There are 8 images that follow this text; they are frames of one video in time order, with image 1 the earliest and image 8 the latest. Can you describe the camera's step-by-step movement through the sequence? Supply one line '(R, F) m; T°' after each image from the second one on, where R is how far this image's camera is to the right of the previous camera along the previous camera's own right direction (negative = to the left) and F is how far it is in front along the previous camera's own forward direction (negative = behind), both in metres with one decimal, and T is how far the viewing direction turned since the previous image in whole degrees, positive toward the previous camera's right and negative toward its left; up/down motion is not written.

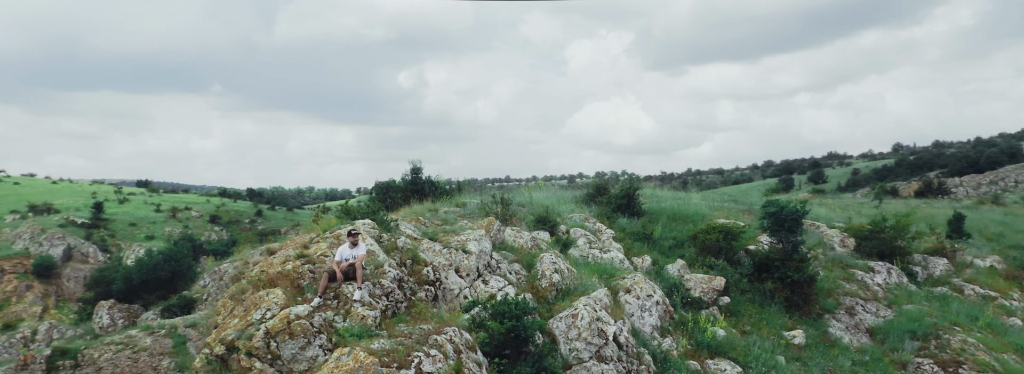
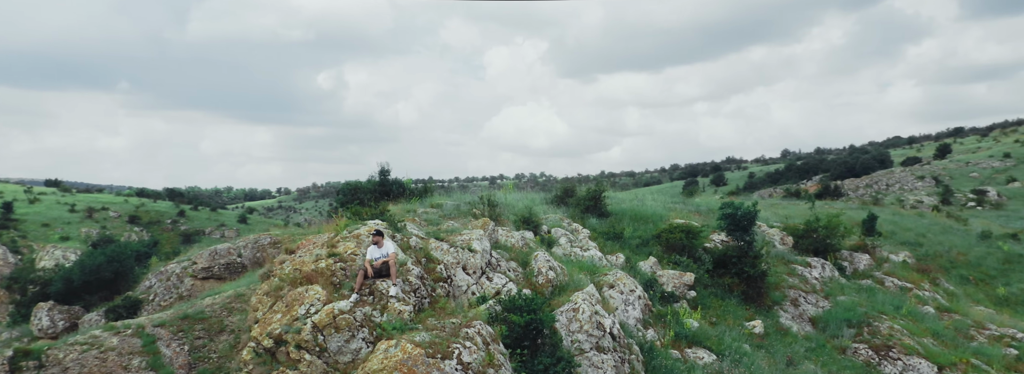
(-1.2, -0.4) m; +7°
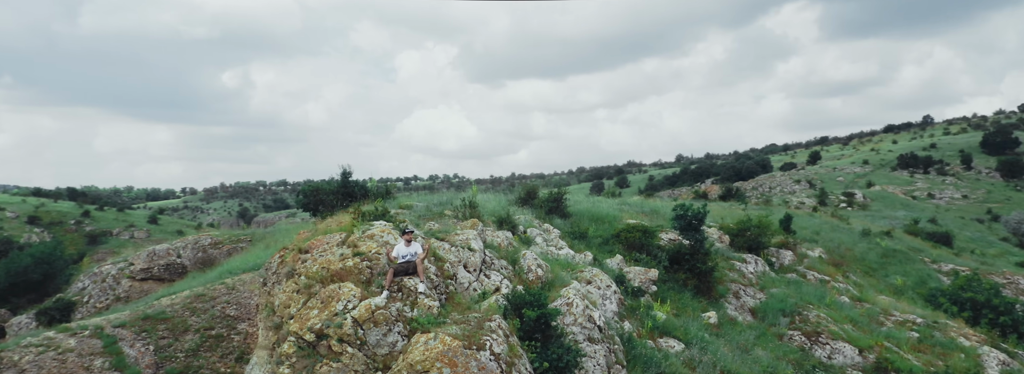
(-1.3, -0.4) m; +7°
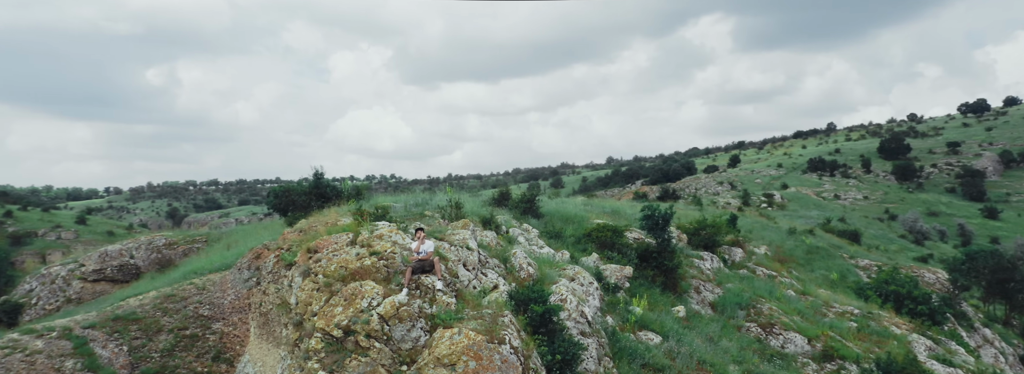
(-1.0, -0.3) m; +5°
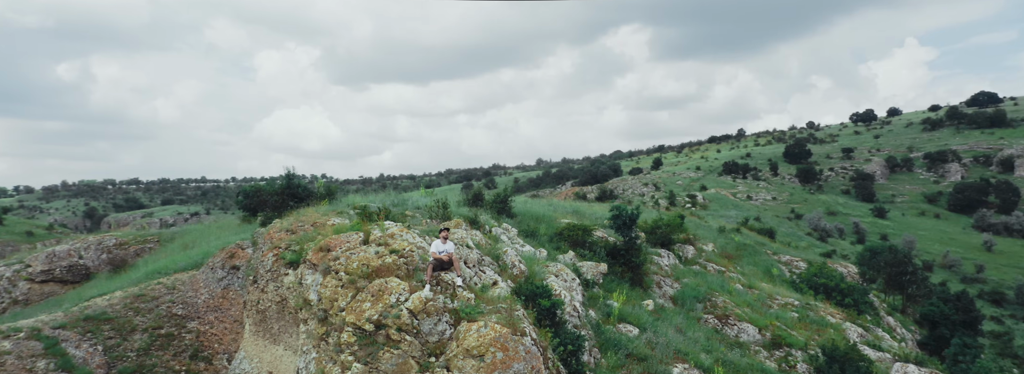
(-1.1, -0.4) m; +6°
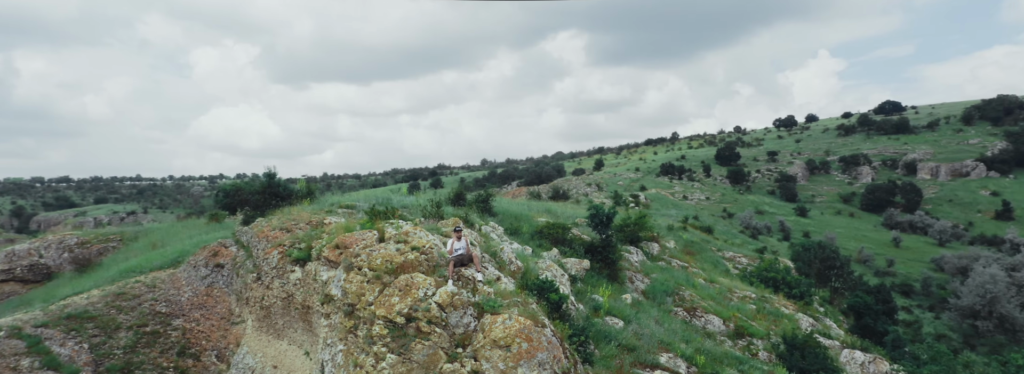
(-1.0, -0.4) m; +5°
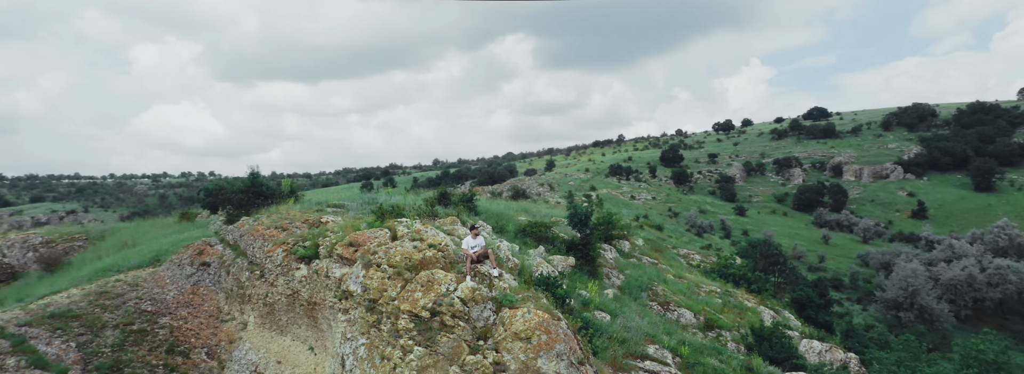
(-0.9, -0.4) m; +4°
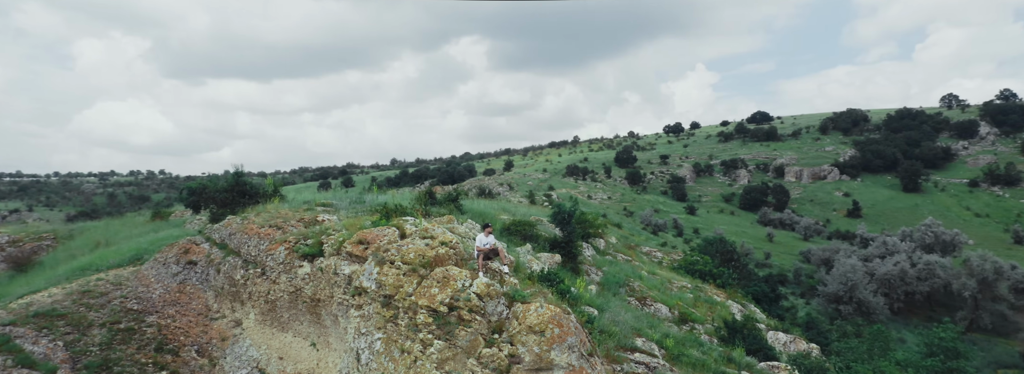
(-0.7, -0.3) m; +4°
